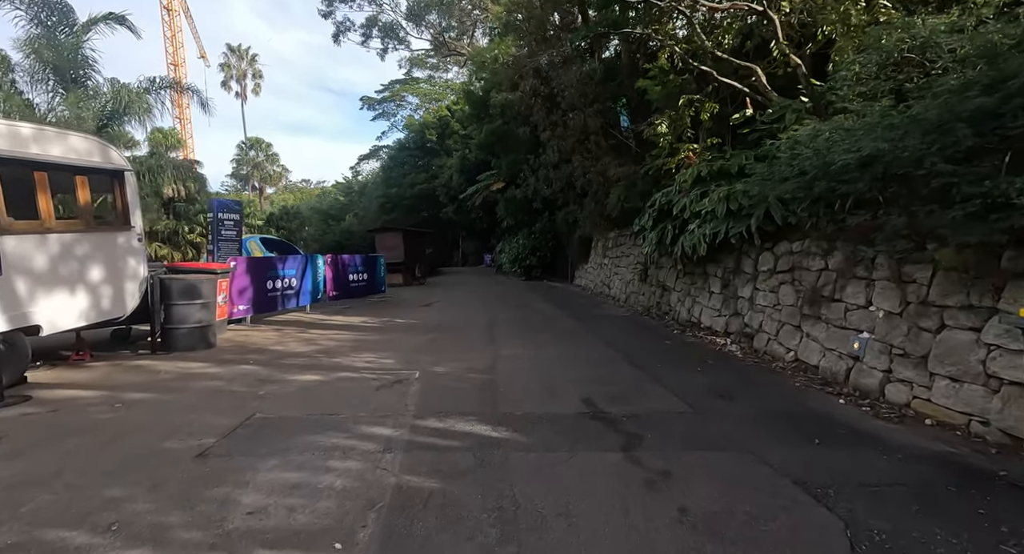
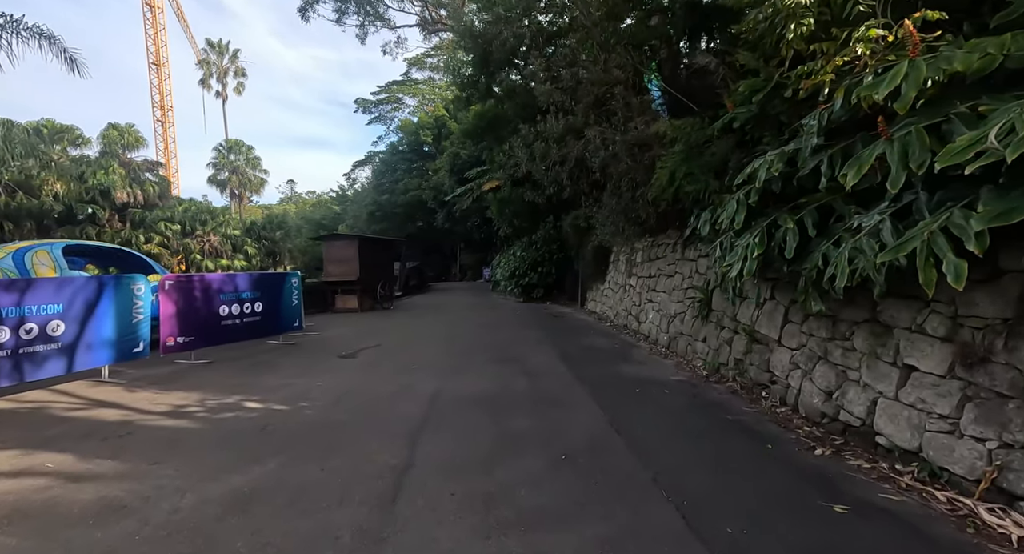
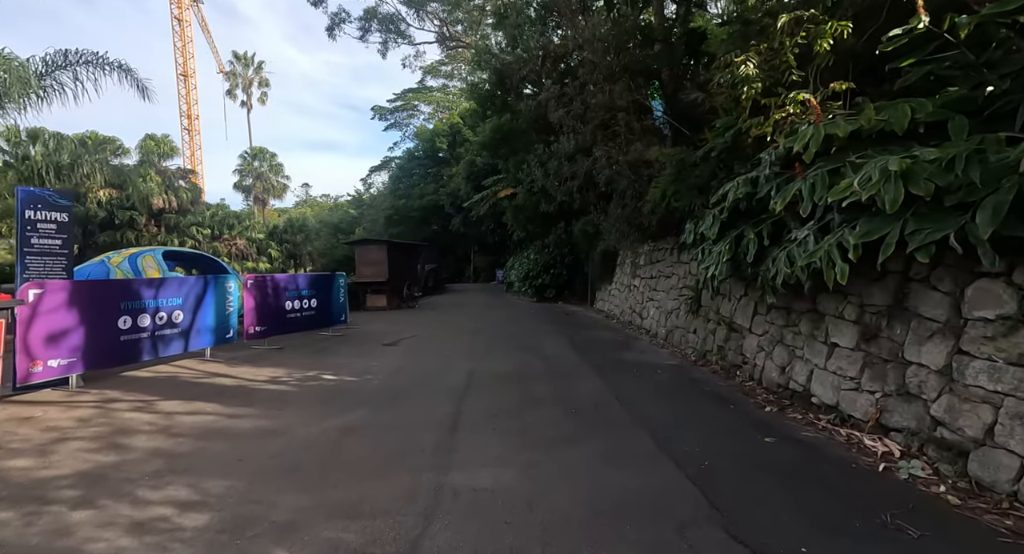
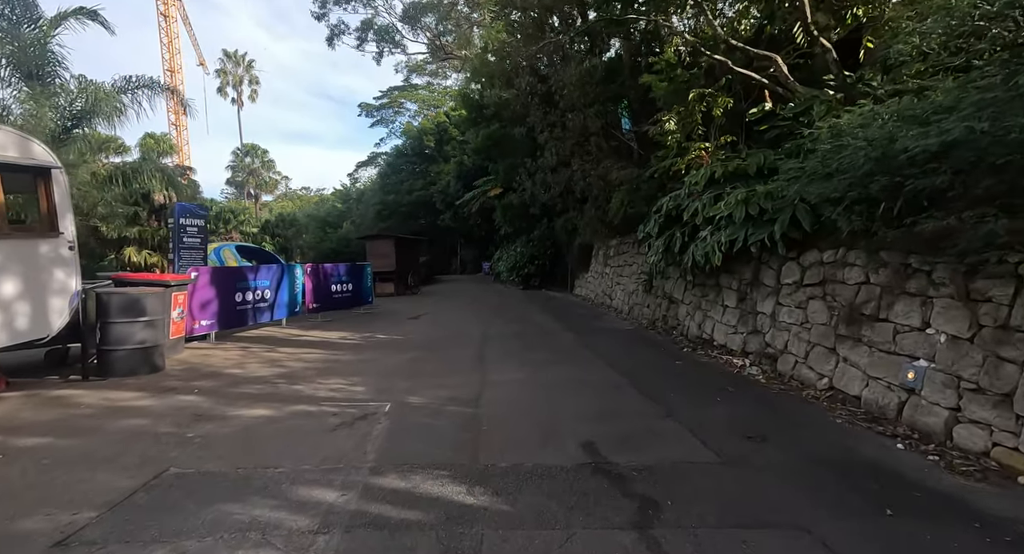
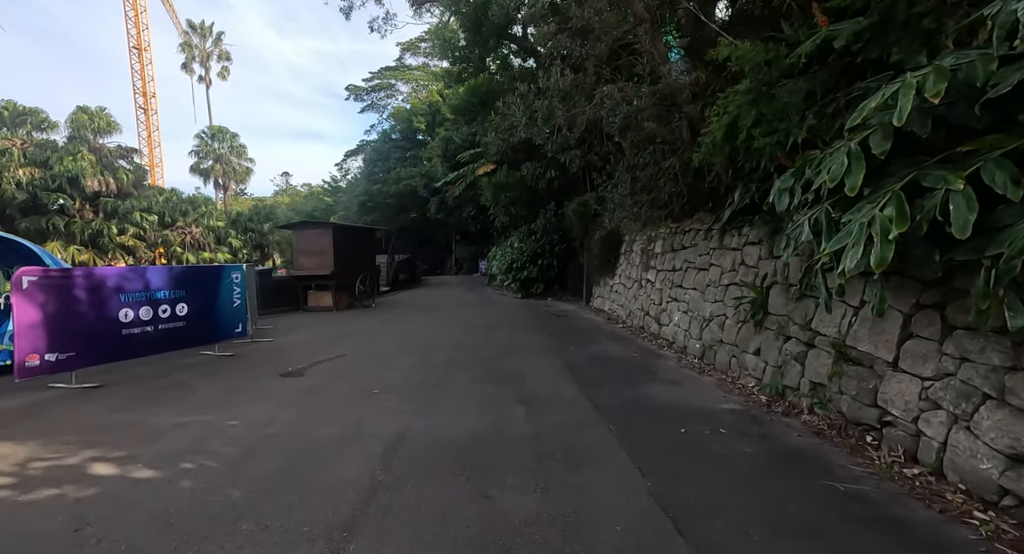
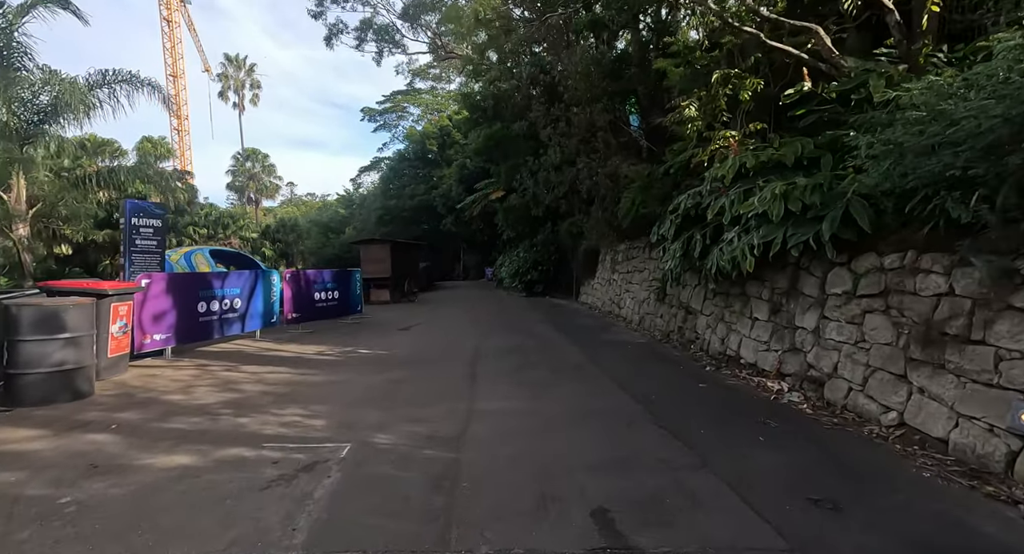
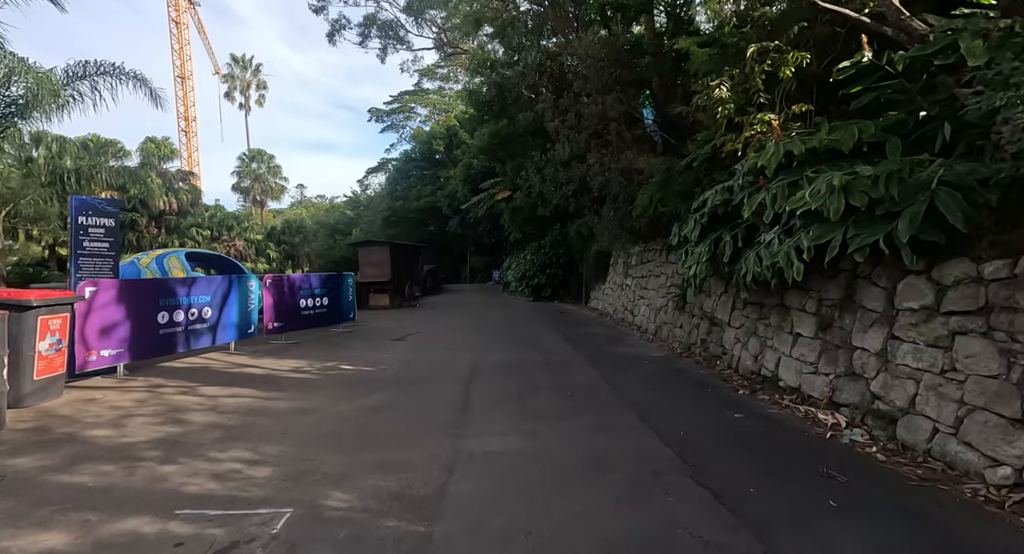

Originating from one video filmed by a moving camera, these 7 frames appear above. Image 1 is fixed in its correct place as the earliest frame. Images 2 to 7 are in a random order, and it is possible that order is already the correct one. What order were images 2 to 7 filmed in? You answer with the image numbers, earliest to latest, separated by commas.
4, 6, 7, 3, 2, 5
